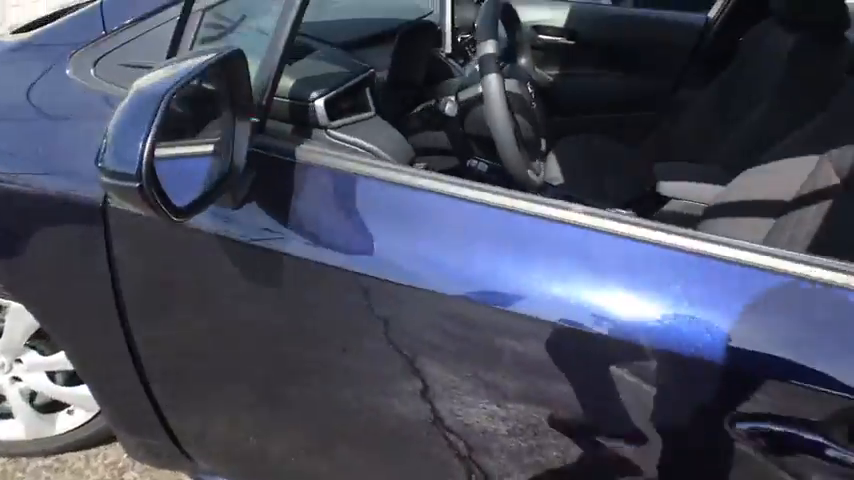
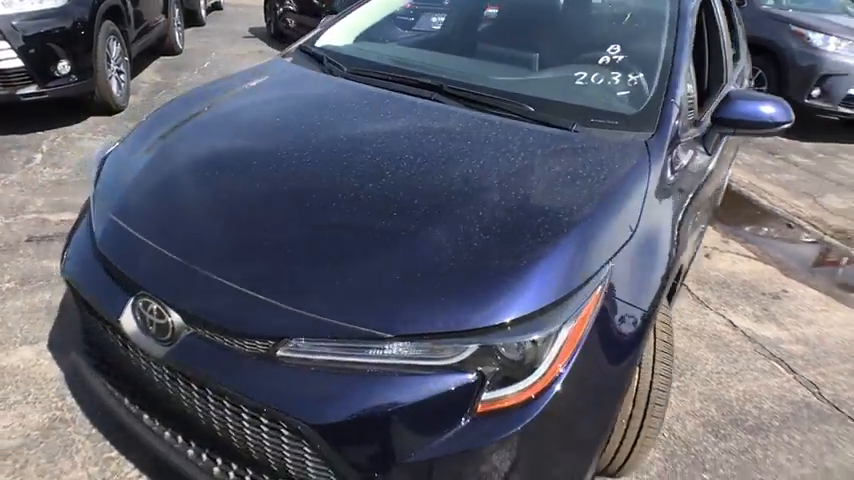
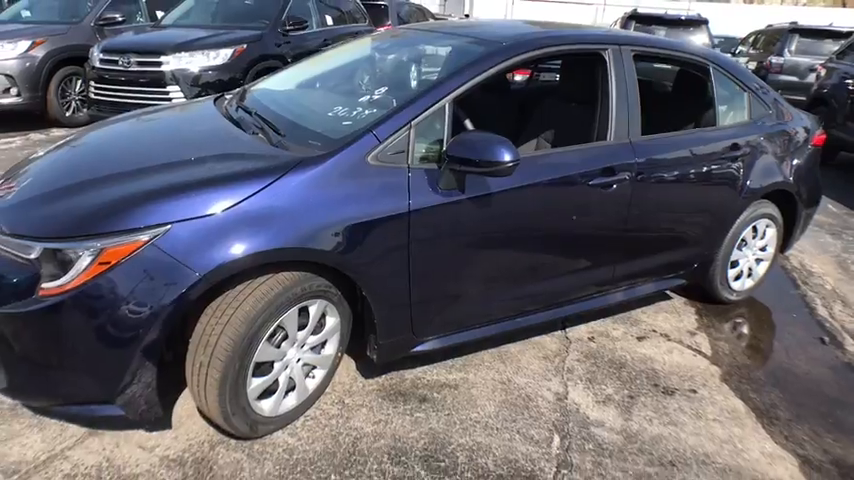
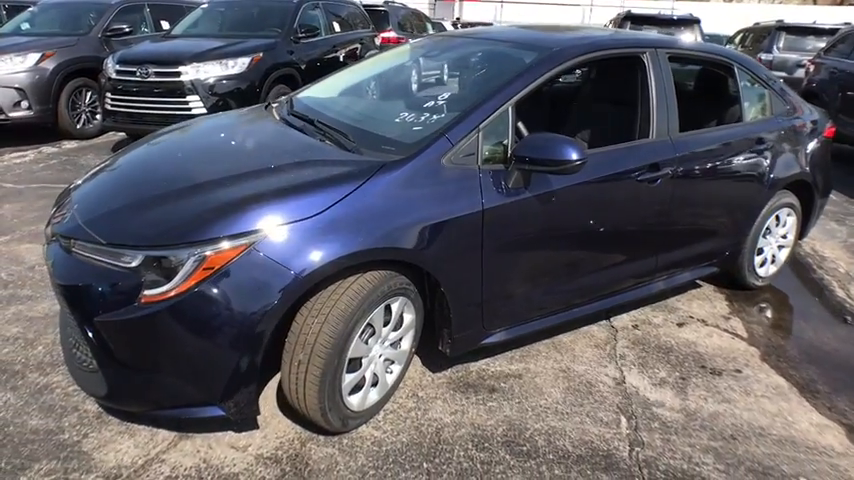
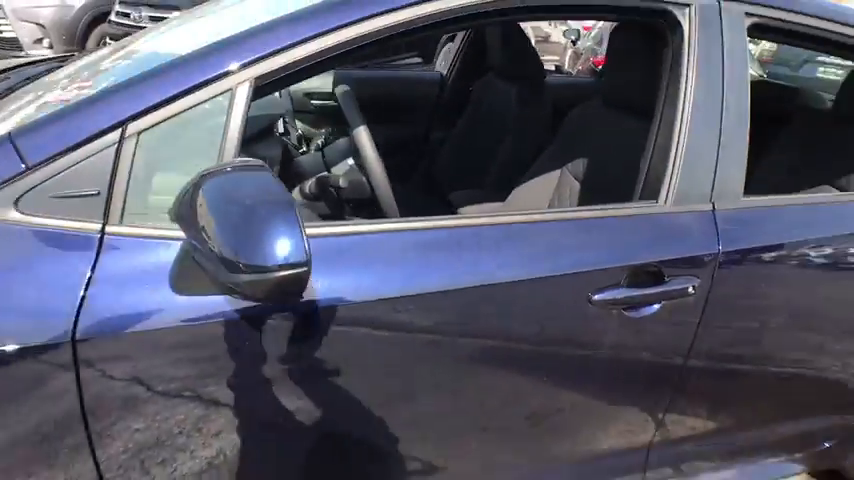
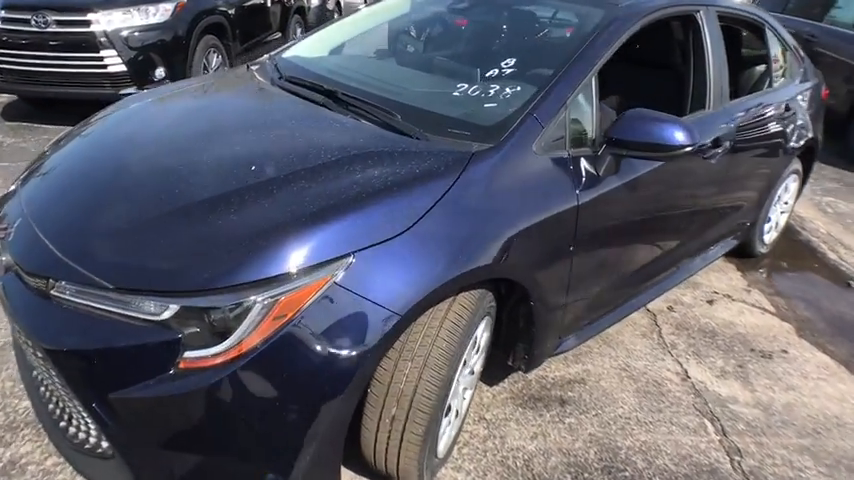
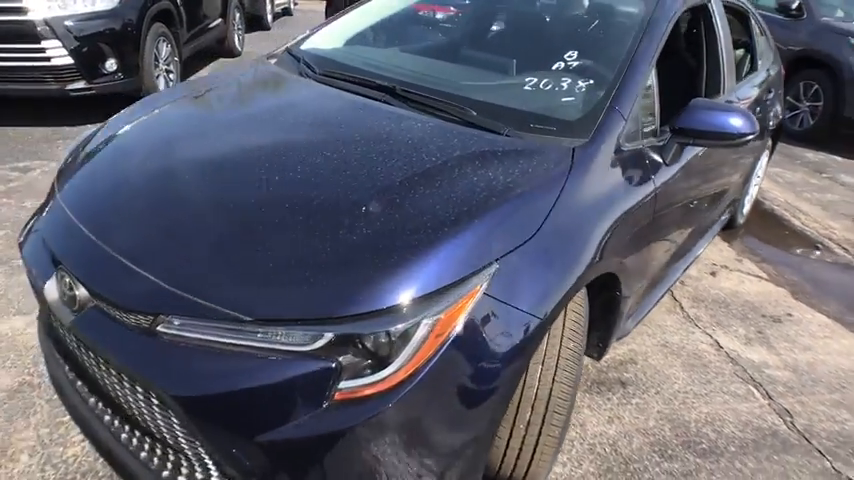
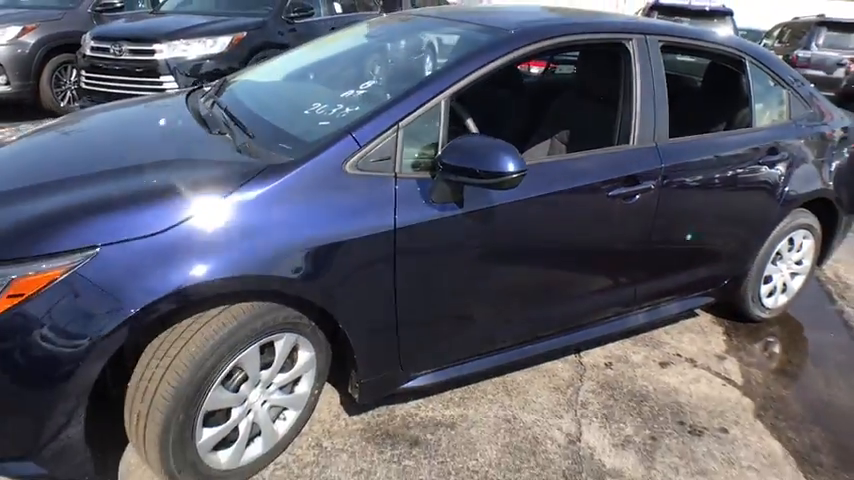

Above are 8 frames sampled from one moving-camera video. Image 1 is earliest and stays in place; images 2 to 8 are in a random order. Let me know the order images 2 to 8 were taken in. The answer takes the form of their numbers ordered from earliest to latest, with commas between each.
5, 8, 3, 4, 6, 7, 2
